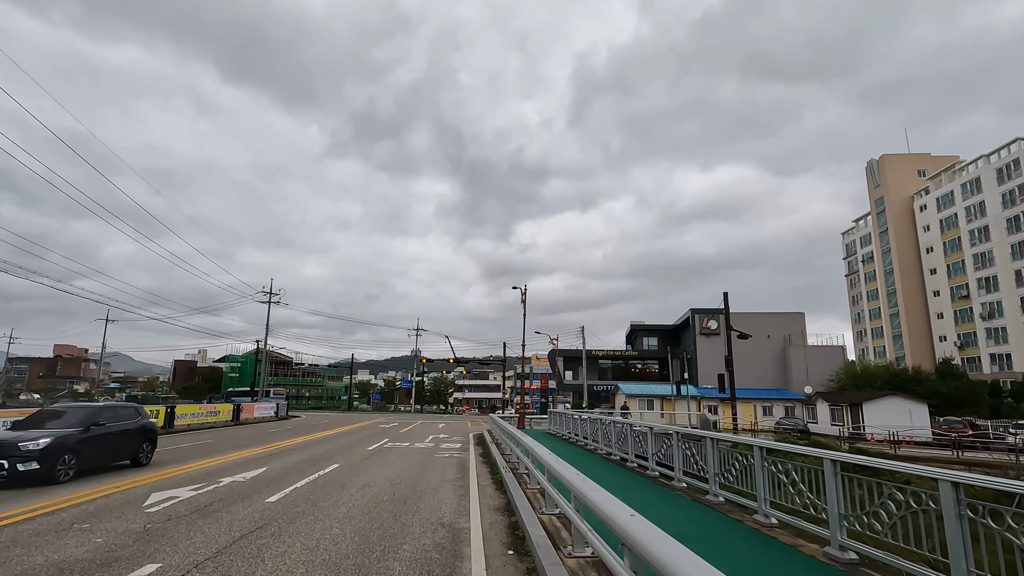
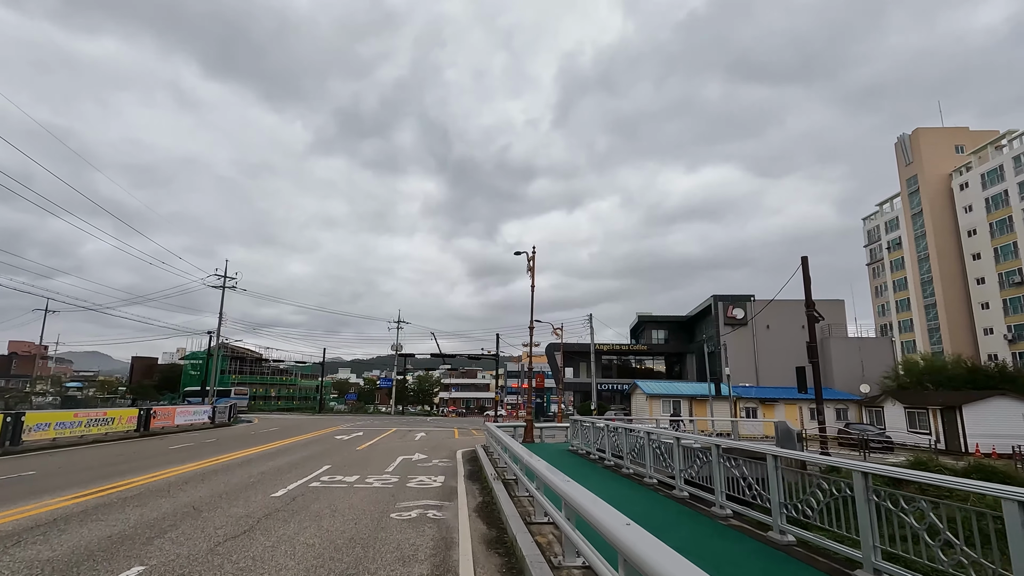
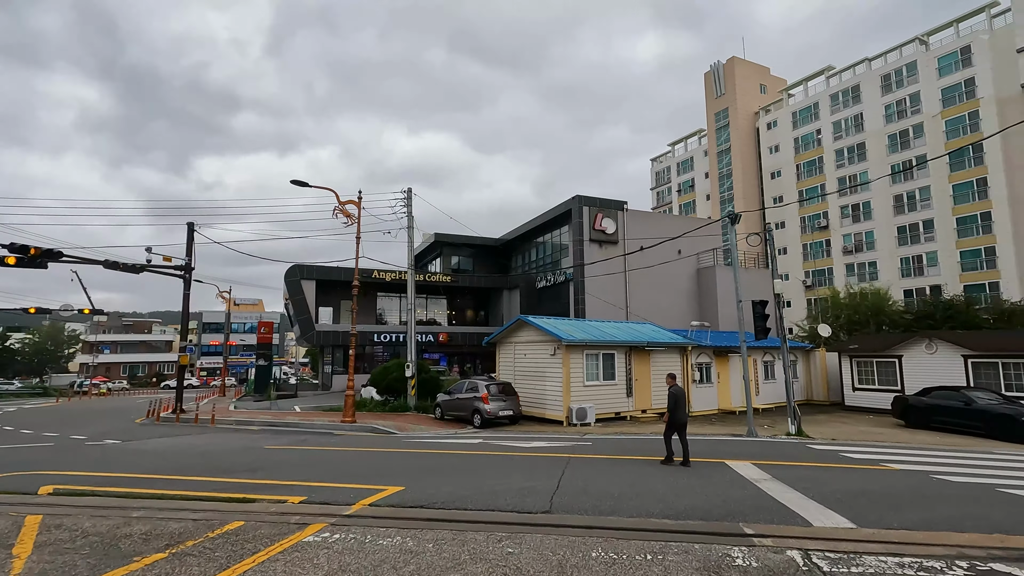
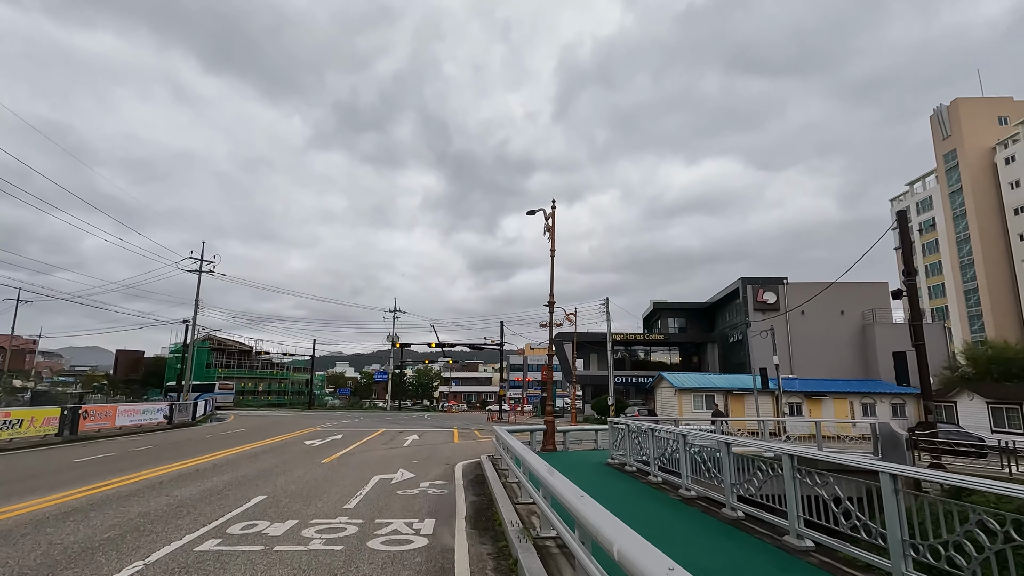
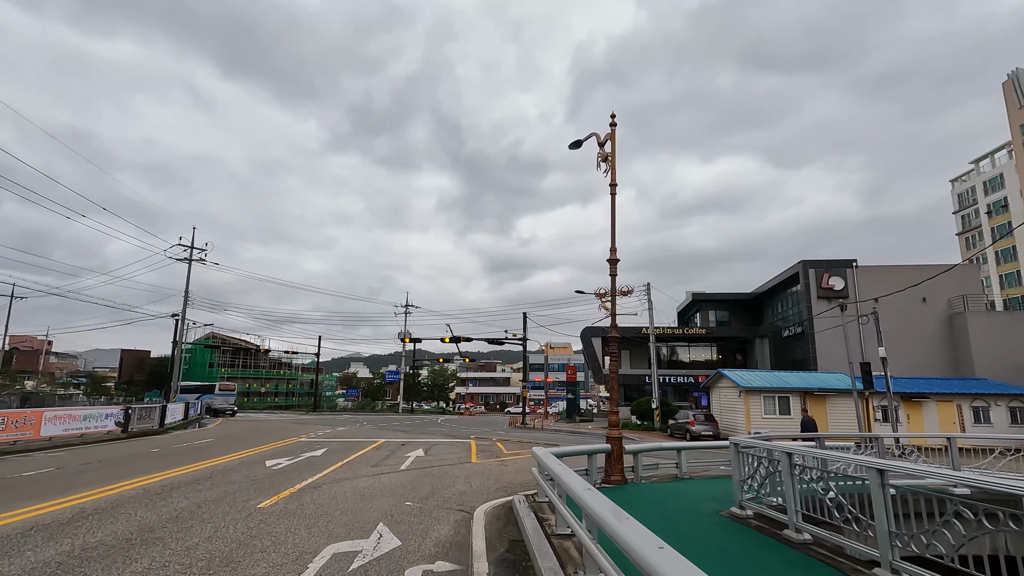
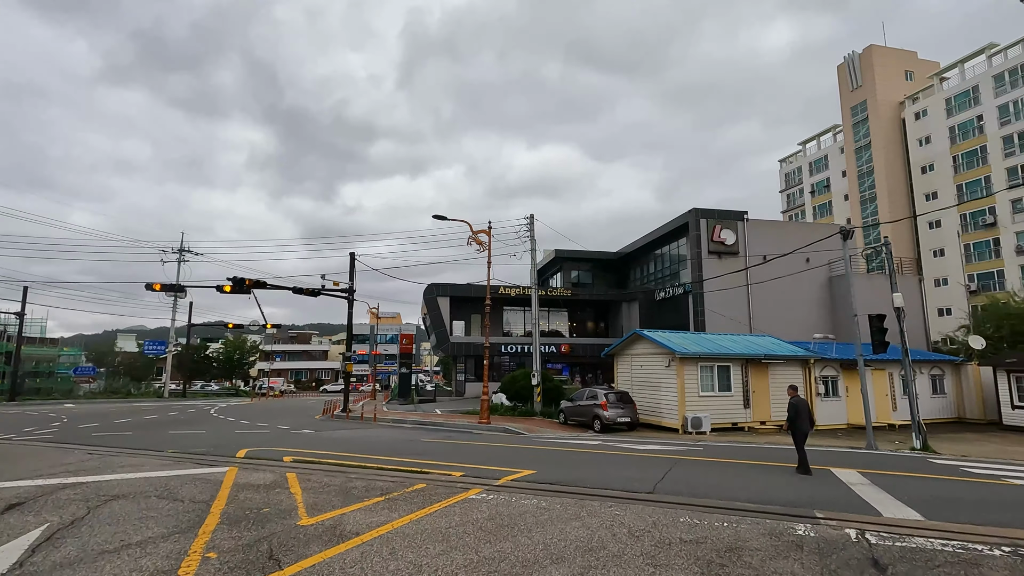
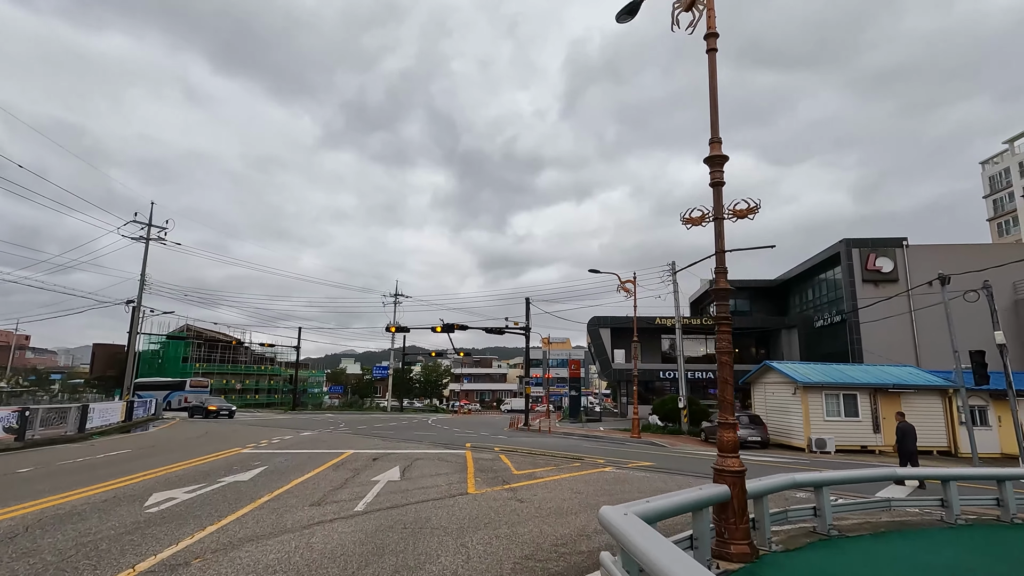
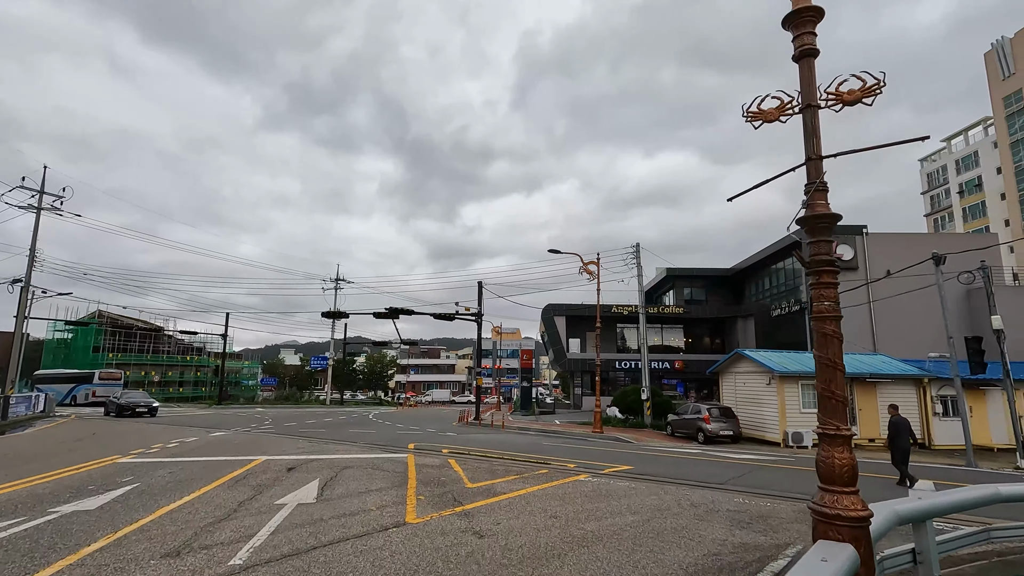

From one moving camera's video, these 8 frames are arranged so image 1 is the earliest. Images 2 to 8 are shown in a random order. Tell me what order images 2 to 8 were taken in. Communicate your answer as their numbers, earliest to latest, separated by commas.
2, 4, 5, 7, 8, 6, 3
